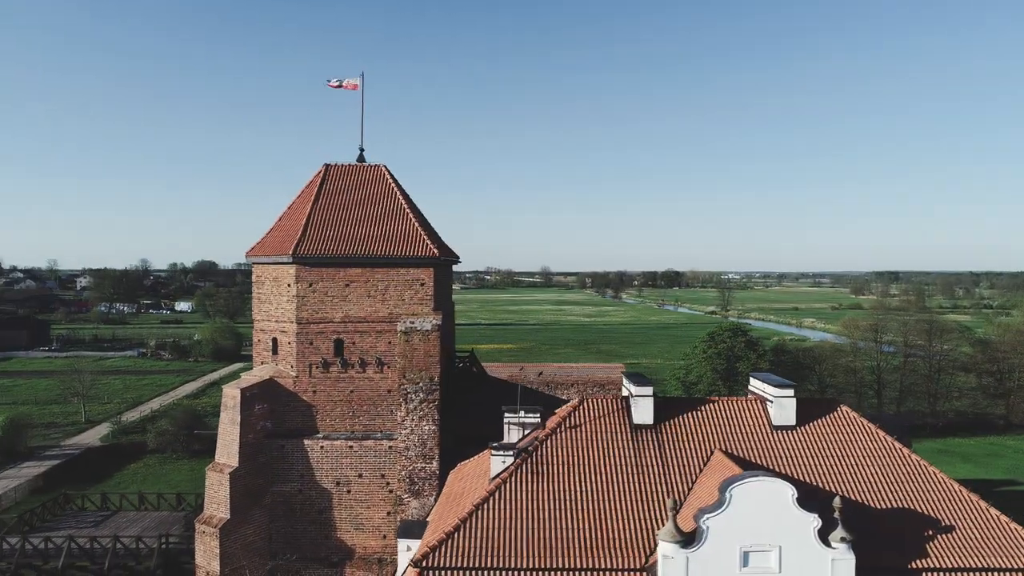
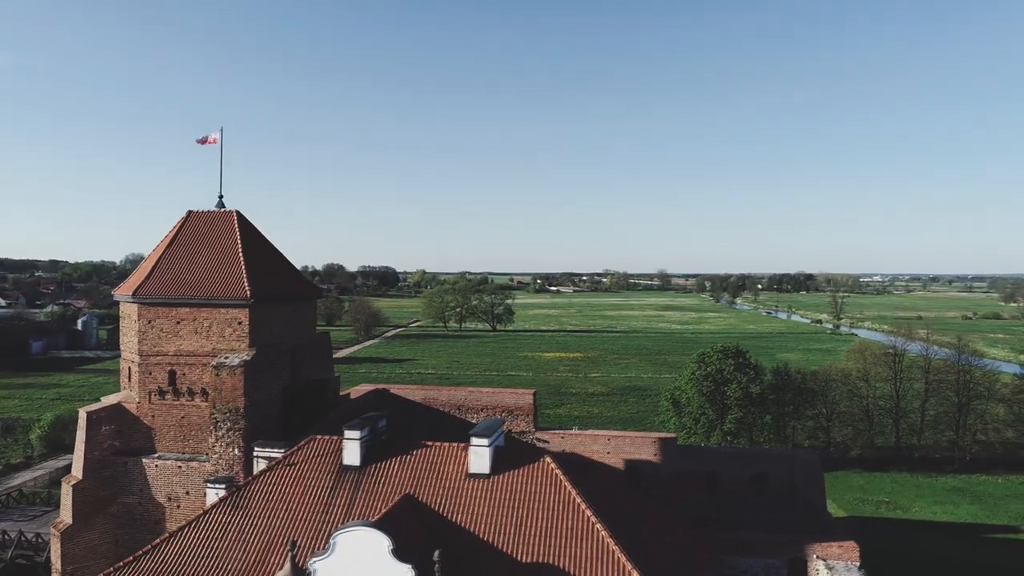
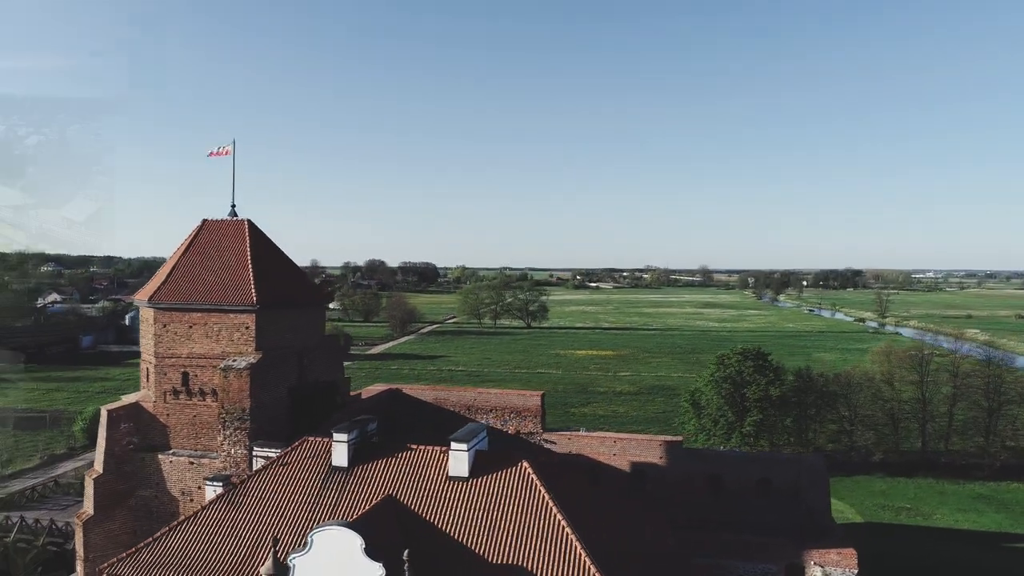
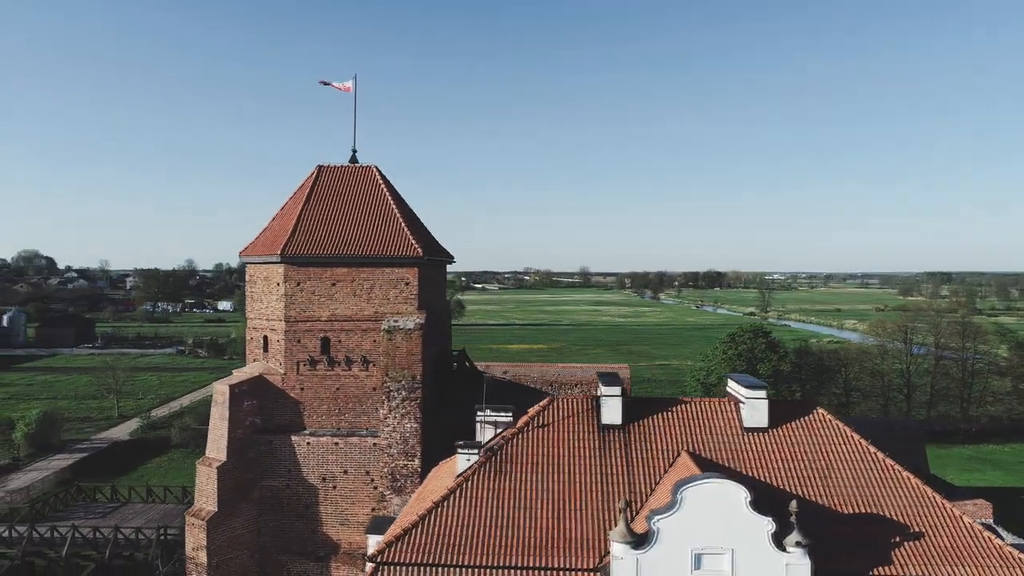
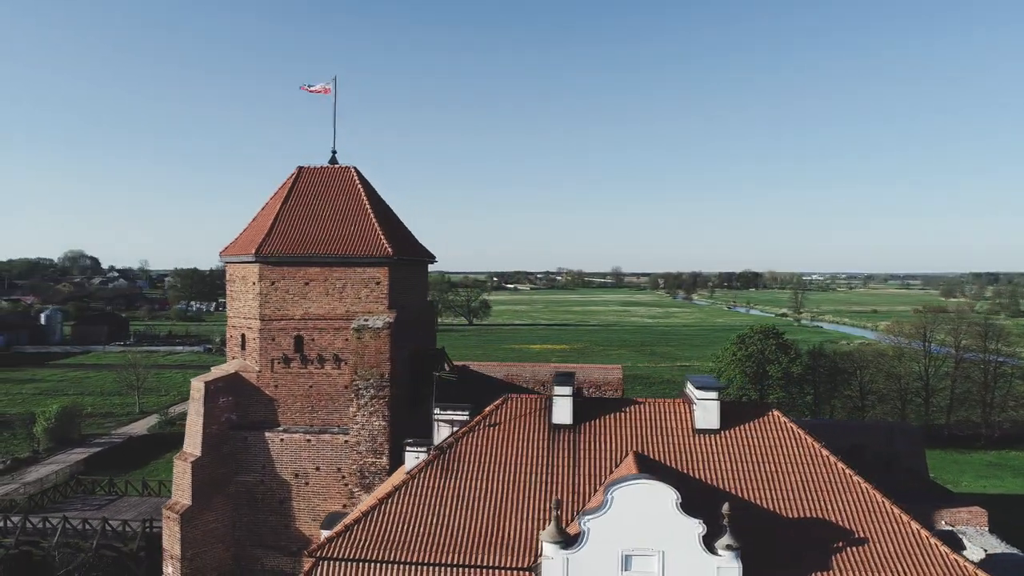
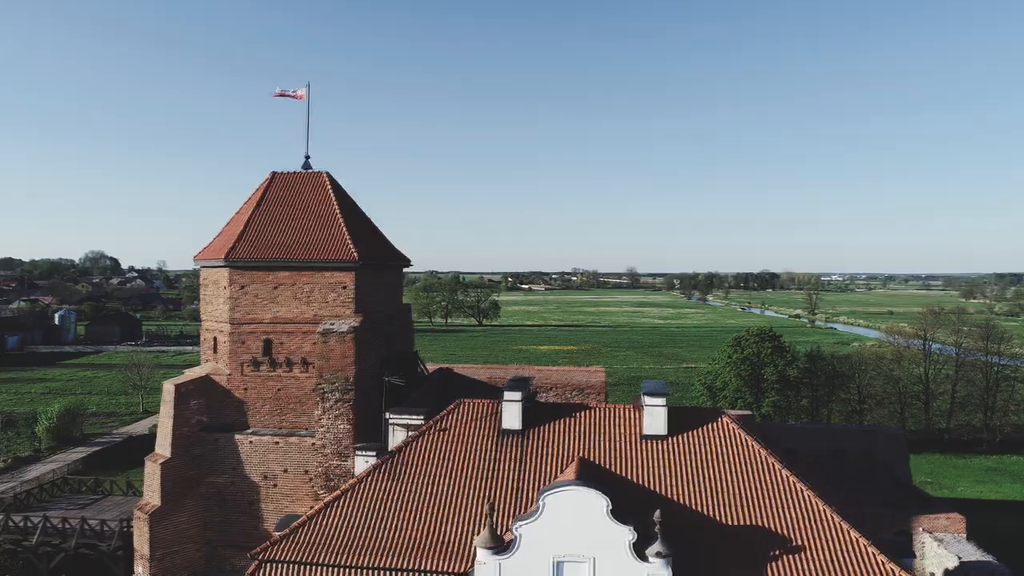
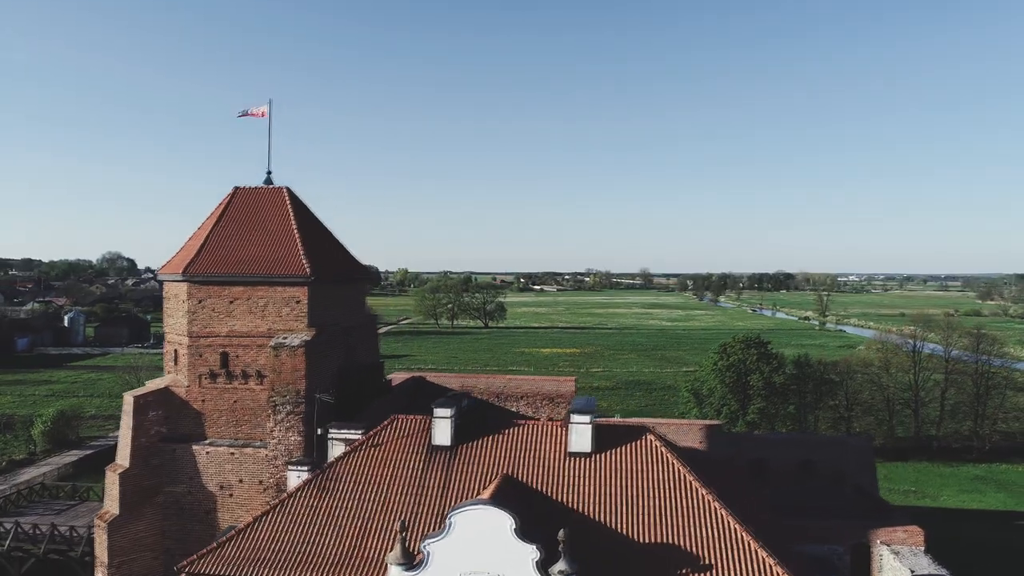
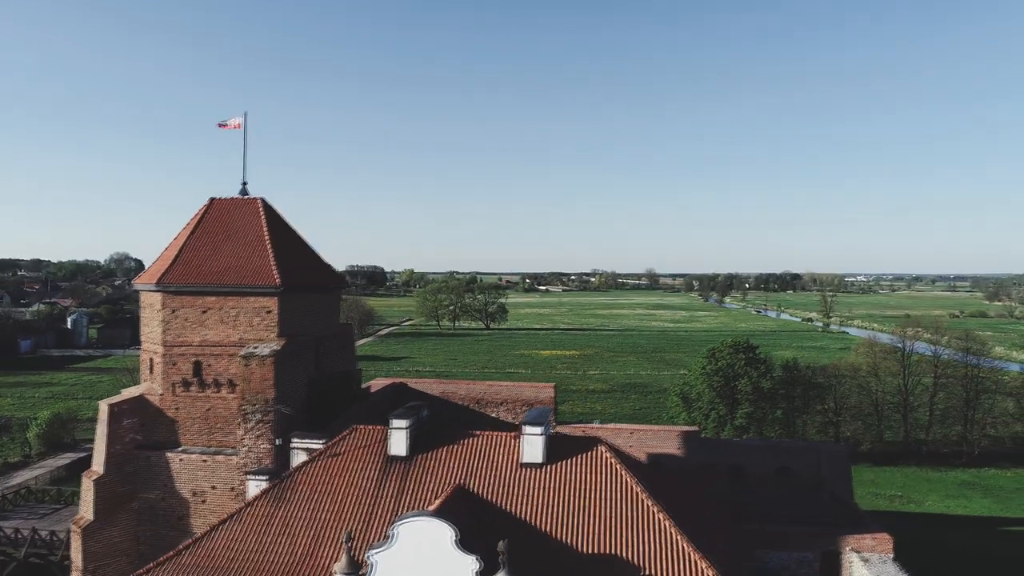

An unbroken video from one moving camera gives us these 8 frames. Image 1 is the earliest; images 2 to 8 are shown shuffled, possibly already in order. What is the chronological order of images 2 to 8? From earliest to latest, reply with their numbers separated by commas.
4, 5, 6, 7, 8, 2, 3
